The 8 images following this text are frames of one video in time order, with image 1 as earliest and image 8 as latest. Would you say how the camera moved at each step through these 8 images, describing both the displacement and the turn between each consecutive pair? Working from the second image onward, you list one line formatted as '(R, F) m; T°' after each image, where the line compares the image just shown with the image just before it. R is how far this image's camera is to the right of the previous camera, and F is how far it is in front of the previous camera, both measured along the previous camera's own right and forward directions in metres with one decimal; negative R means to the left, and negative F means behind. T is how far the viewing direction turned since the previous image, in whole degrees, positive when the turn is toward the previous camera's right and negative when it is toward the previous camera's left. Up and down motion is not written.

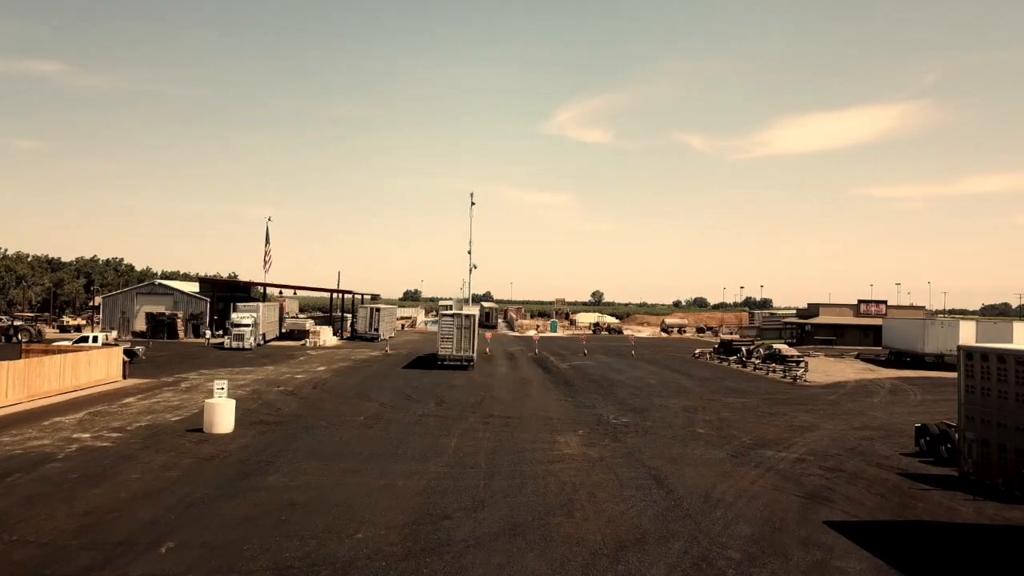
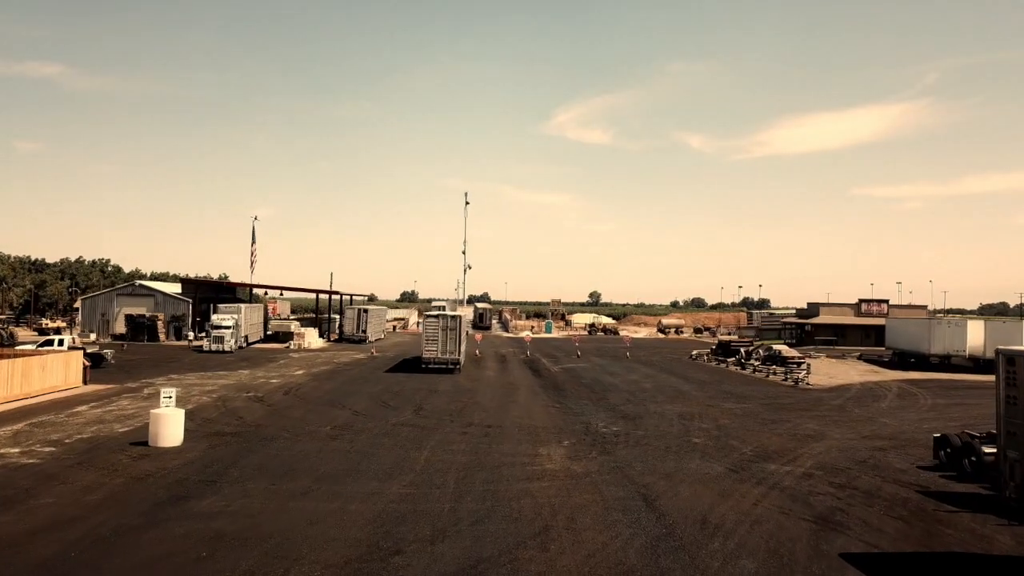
(+0.3, +1.3) m; 0°
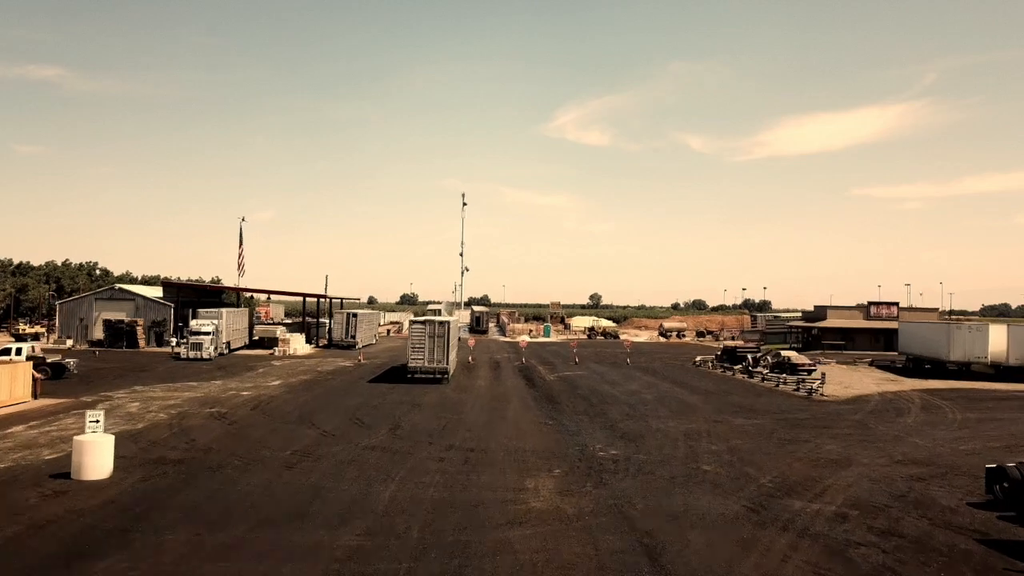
(+0.3, +1.8) m; 0°
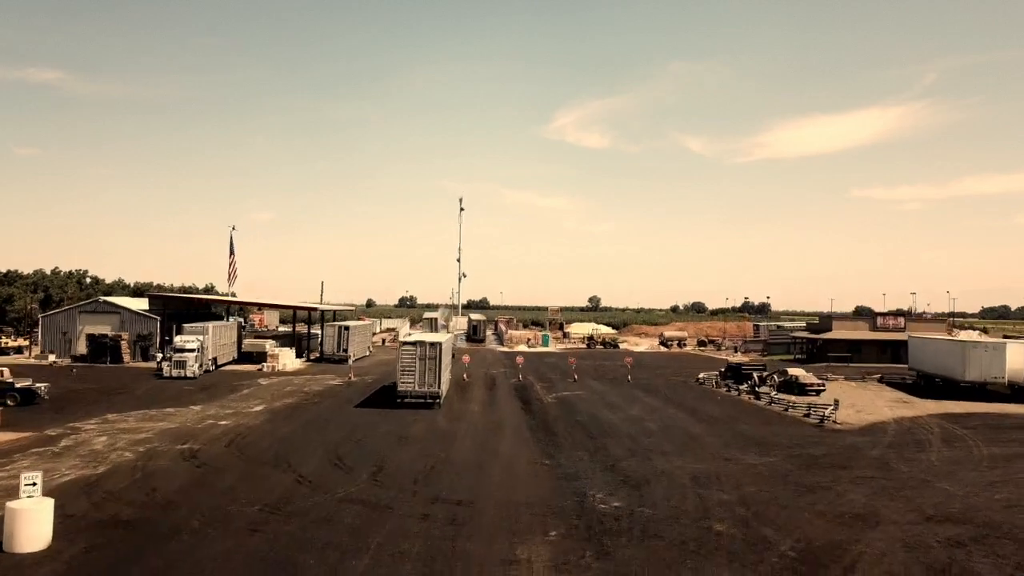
(+0.1, +1.3) m; 0°
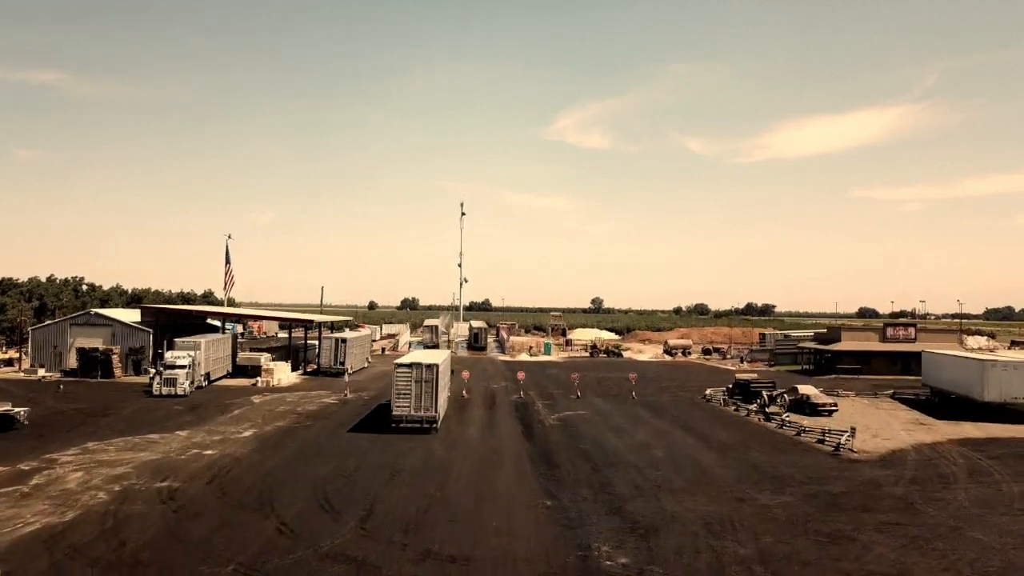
(+0.1, +1.0) m; 0°
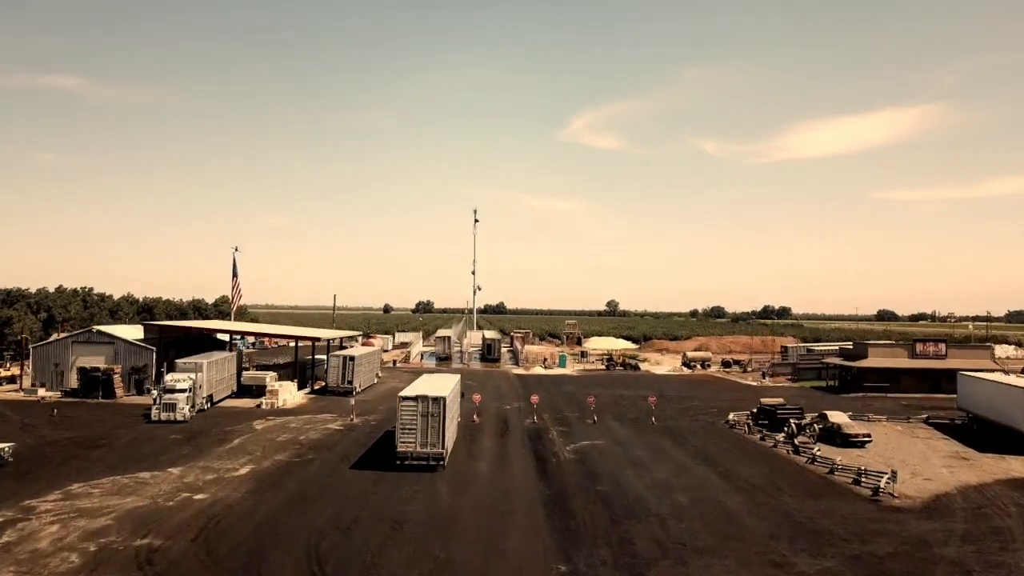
(+0.1, +1.5) m; -1°
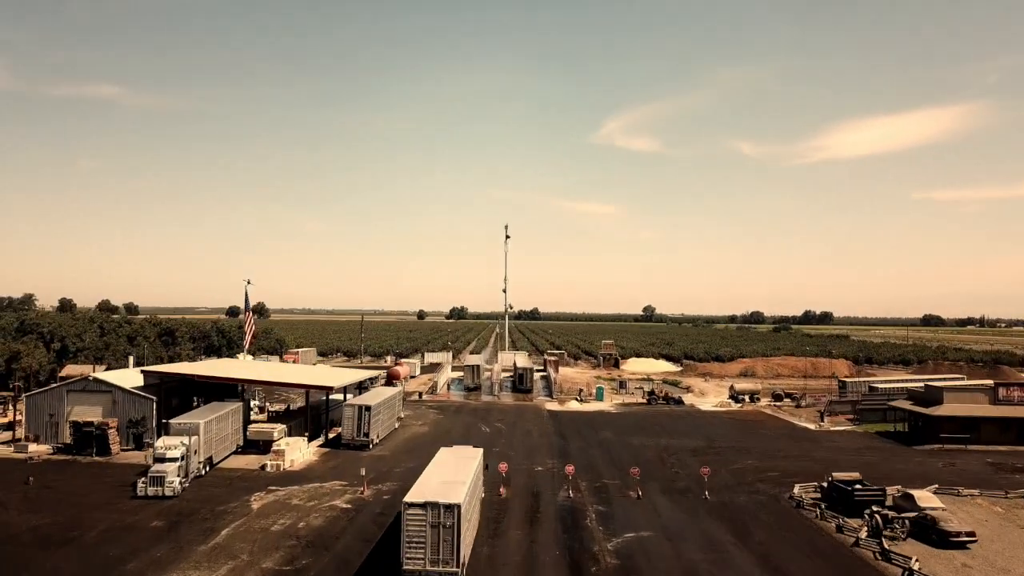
(+0.1, +4.0) m; -2°
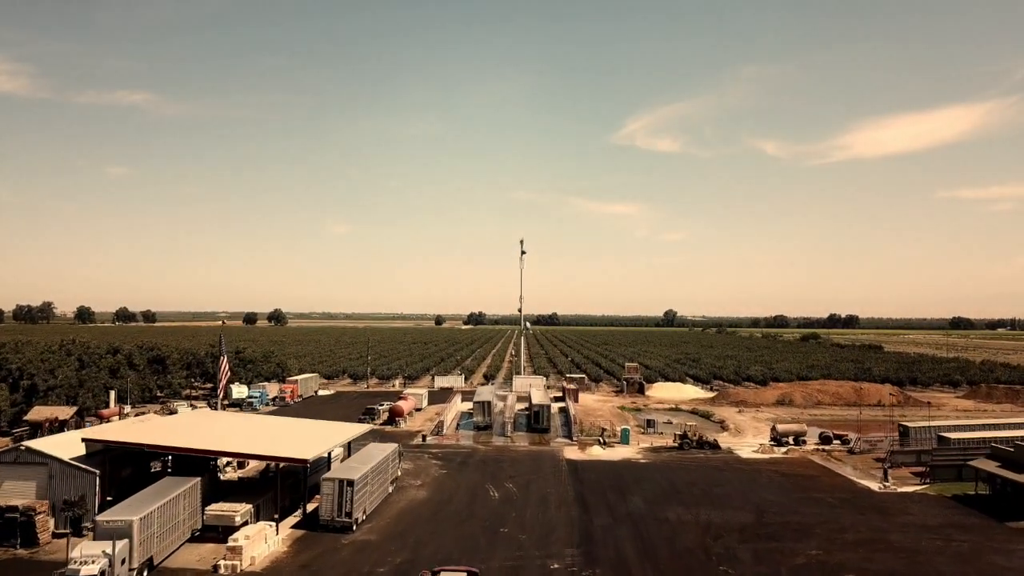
(+0.4, +6.2) m; -1°
